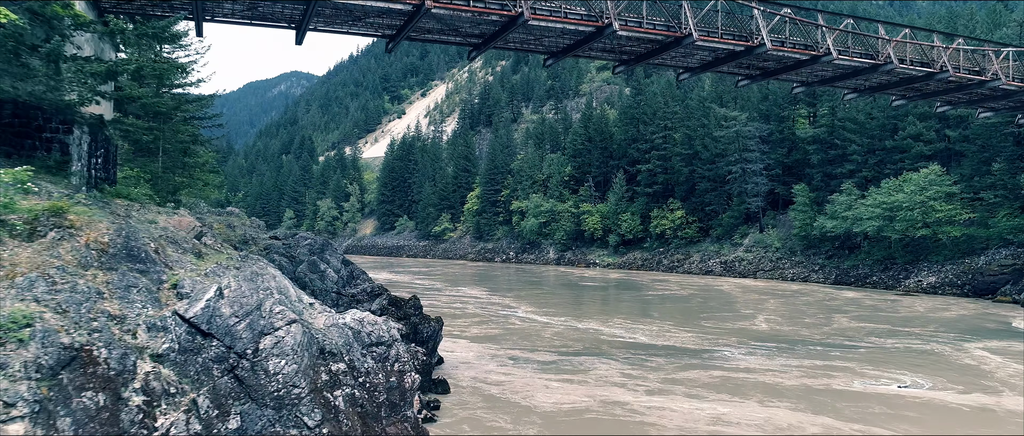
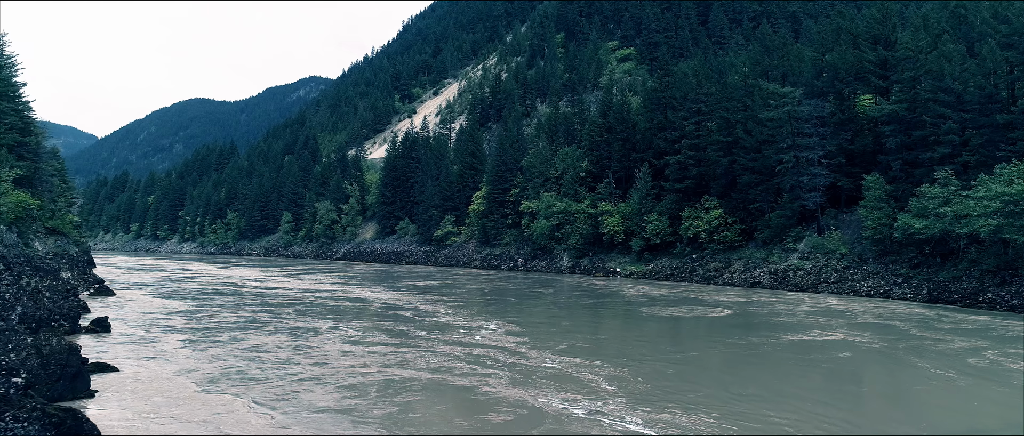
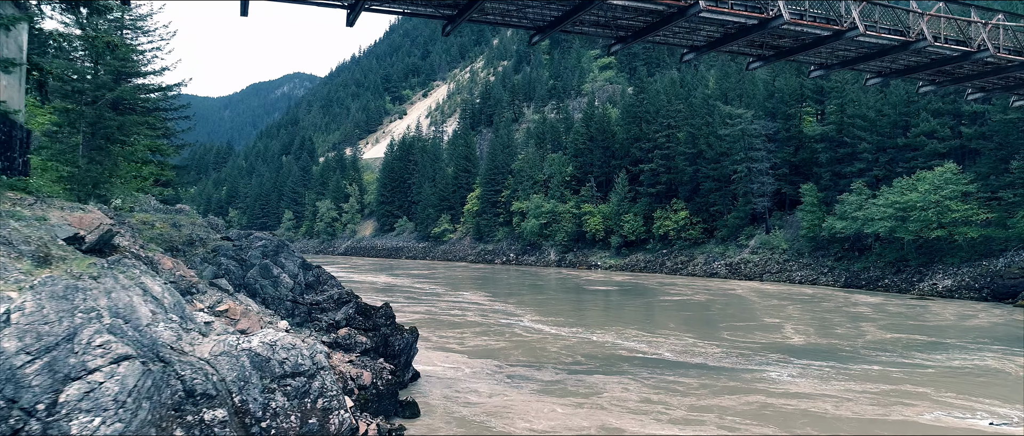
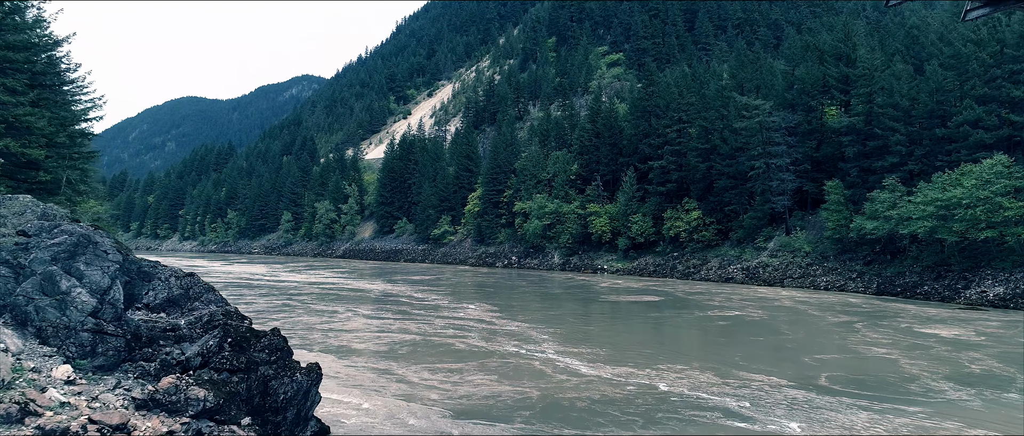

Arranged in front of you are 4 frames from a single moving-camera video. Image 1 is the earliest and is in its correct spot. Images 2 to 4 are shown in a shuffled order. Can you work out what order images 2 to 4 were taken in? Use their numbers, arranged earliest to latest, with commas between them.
3, 4, 2
